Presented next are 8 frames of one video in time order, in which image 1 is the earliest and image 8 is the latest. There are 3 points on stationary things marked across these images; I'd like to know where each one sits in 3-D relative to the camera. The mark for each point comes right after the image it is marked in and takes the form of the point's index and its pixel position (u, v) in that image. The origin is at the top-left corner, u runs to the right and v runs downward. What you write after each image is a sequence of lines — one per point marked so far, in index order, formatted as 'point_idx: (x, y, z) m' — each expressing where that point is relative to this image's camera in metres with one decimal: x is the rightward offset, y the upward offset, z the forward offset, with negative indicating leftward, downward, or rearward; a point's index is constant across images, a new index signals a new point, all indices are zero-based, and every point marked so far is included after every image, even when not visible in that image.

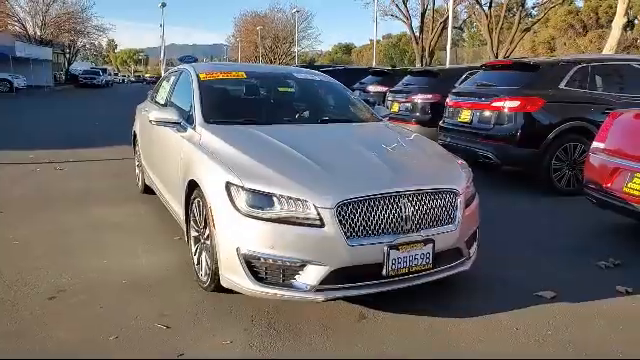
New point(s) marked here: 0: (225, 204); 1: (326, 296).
0: (-0.6, -0.2, +3.3) m
1: (+0.1, -0.8, +3.1) m
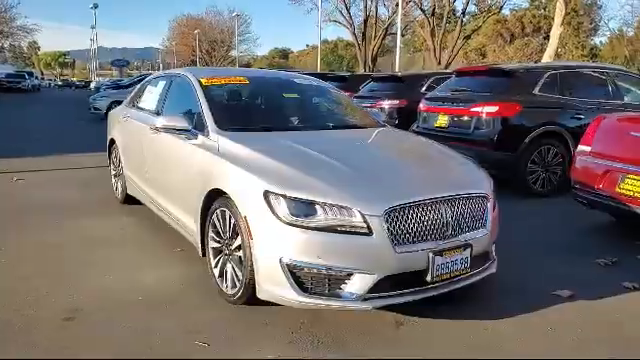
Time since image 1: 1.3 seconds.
0: (-0.4, -0.2, +3.2) m
1: (+0.4, -0.8, +3.1) m
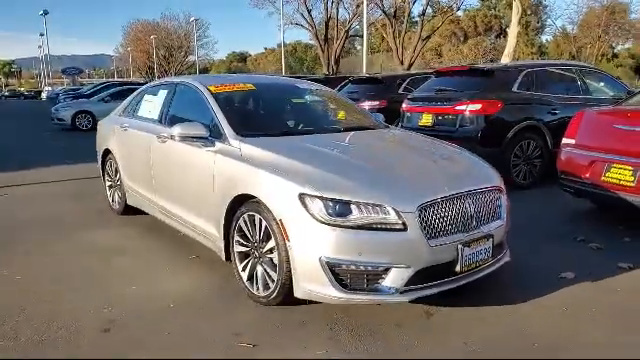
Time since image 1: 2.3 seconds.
0: (-0.1, -0.2, +3.4) m
1: (+0.6, -0.8, +3.3) m
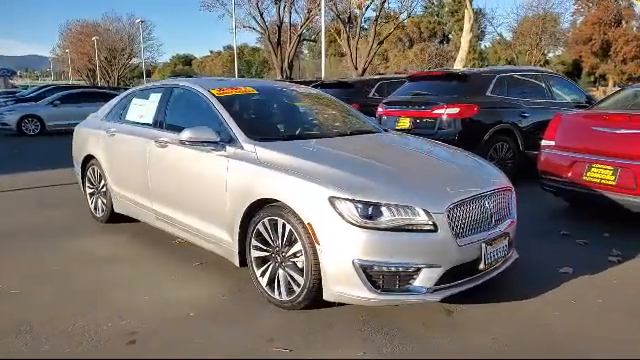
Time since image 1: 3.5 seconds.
0: (+0.1, -0.3, +3.4) m
1: (+0.8, -0.8, +3.4) m
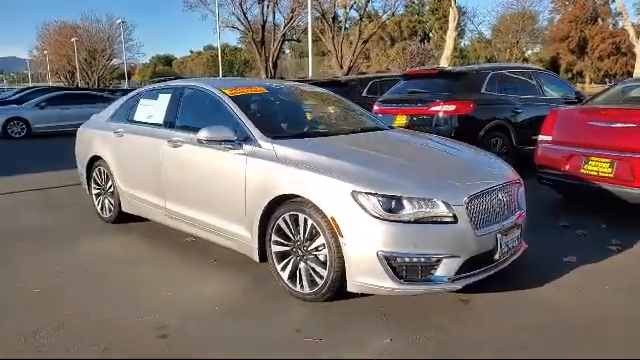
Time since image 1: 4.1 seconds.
0: (+0.2, -0.2, +3.5) m
1: (+1.0, -0.7, +3.5) m
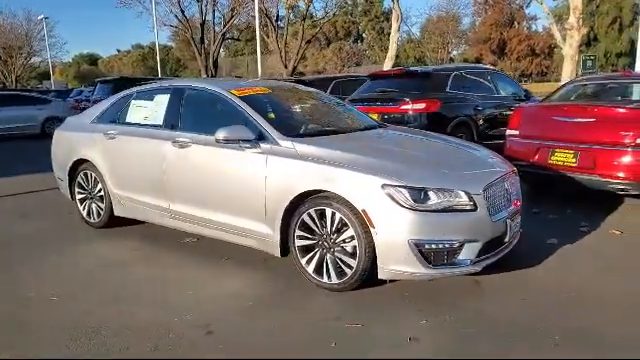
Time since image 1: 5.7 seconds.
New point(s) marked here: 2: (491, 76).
0: (+0.5, -0.2, +3.7) m
1: (+1.3, -0.7, +3.9) m
2: (+3.4, +2.1, +9.9) m
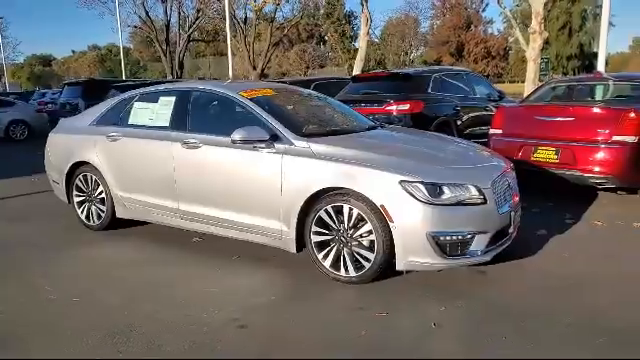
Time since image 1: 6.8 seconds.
0: (+0.7, -0.2, +3.9) m
1: (+1.4, -0.6, +4.1) m
2: (+3.1, +2.2, +10.4) m
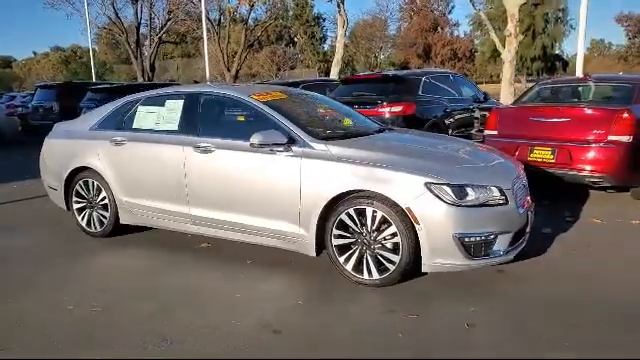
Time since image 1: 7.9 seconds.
0: (+0.9, -0.2, +4.0) m
1: (+1.6, -0.6, +4.2) m
2: (+2.8, +2.1, +10.5) m
